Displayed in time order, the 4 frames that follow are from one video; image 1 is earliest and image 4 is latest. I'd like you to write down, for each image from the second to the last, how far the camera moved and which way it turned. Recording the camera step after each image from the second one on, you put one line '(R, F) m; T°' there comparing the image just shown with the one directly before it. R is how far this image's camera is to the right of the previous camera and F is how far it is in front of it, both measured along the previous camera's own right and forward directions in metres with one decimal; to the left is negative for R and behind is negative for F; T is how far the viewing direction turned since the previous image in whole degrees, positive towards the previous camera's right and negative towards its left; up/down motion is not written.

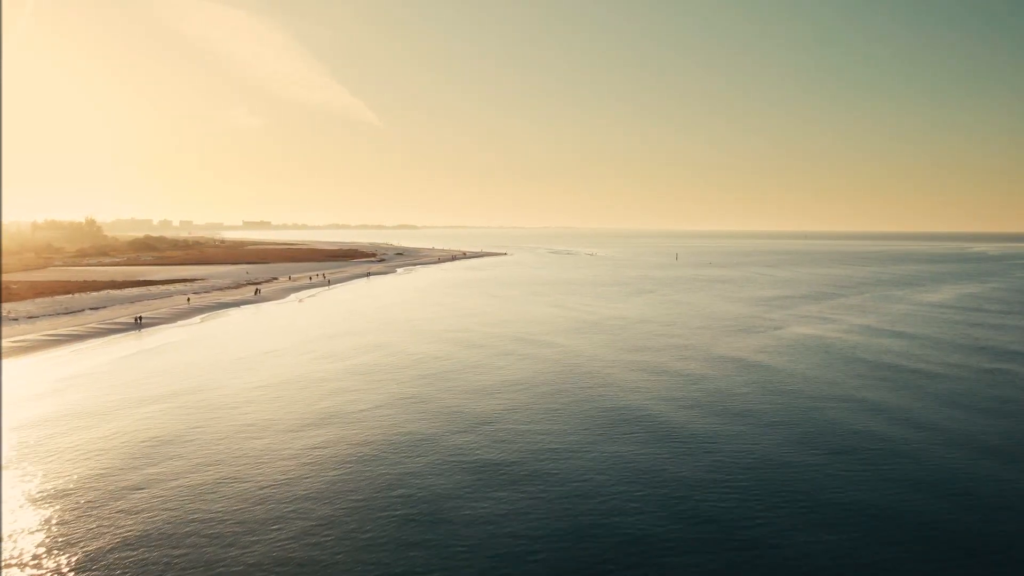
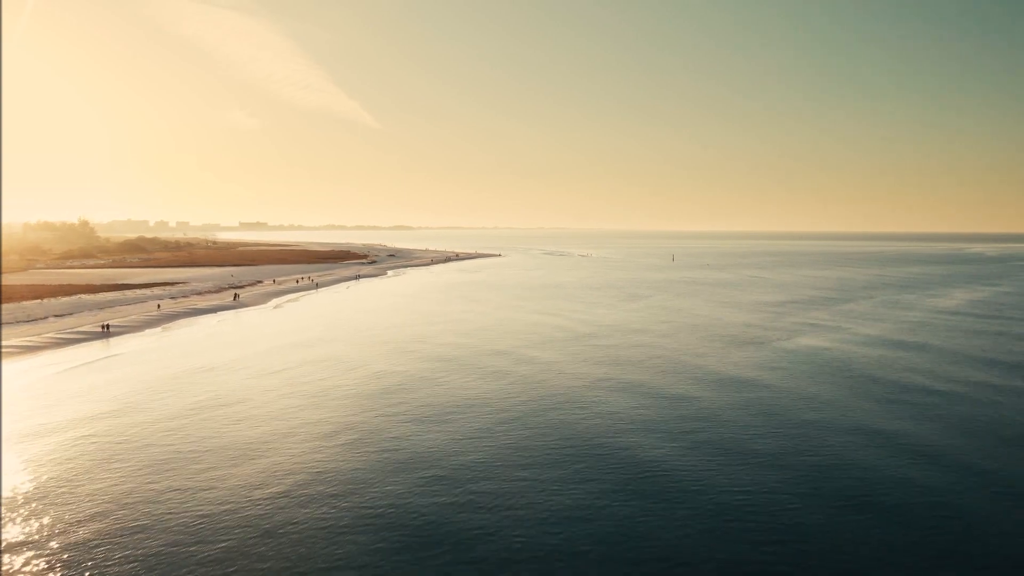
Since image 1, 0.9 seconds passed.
(+0.6, +2.9) m; 0°
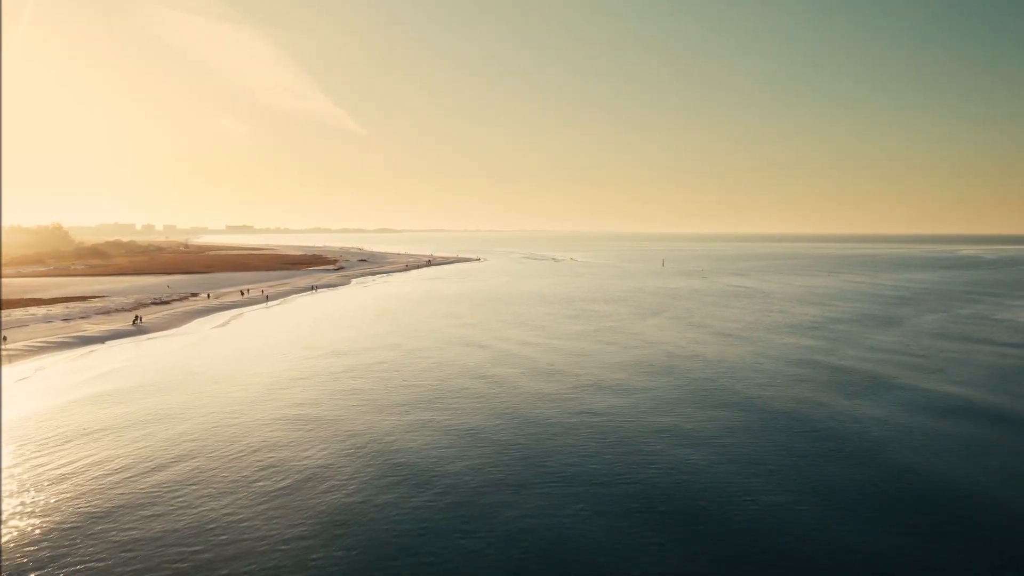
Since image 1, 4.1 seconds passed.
(+2.1, +11.6) m; +2°
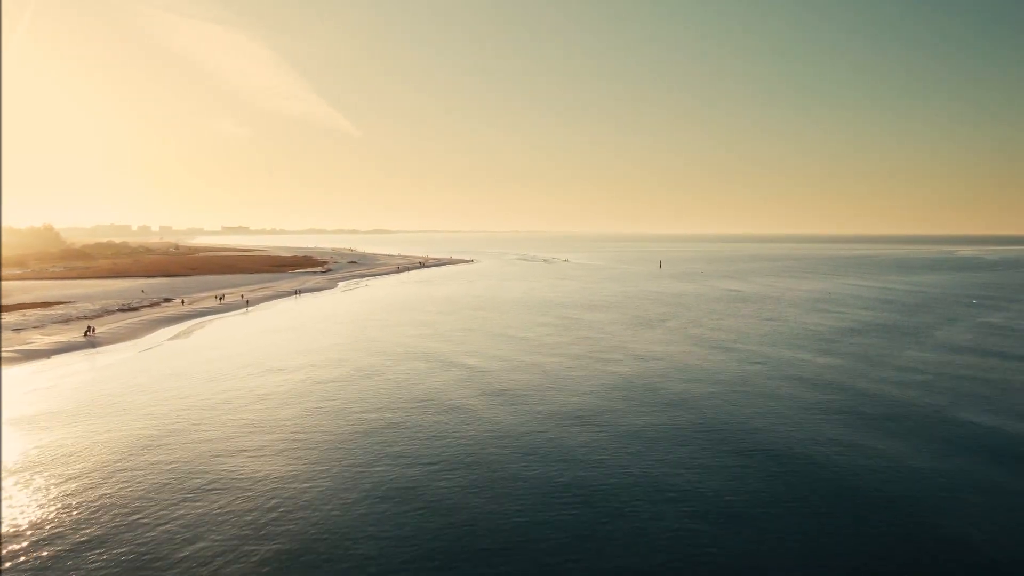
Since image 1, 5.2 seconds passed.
(+0.4, +4.6) m; 0°
